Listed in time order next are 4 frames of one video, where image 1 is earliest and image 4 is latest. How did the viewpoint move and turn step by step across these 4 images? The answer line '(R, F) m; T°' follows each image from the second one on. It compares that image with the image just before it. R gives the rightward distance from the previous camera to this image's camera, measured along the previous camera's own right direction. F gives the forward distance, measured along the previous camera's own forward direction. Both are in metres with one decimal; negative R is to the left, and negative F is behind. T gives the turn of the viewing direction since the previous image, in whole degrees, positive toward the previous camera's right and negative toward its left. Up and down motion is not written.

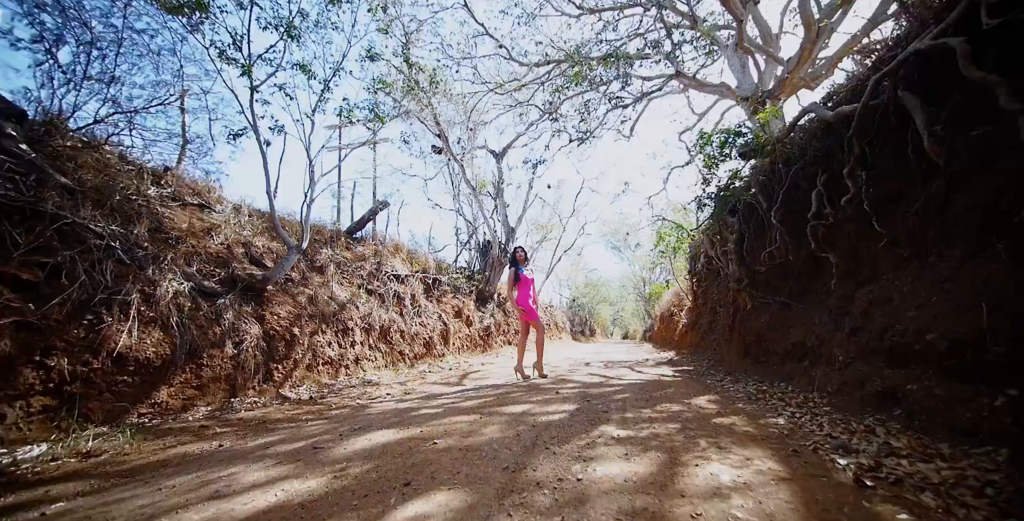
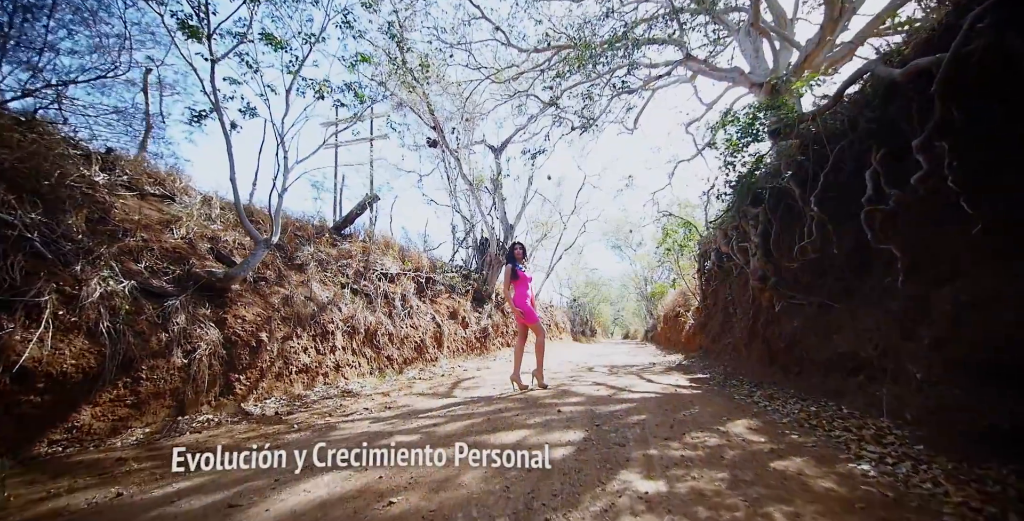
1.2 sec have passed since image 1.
(+0.1, +0.7) m; 0°
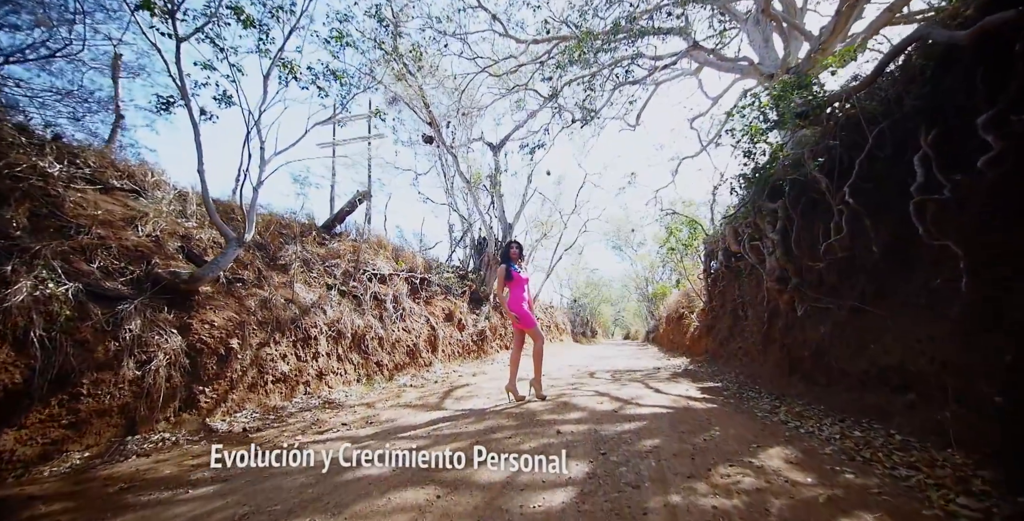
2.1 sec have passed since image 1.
(+0.1, +0.5) m; 0°
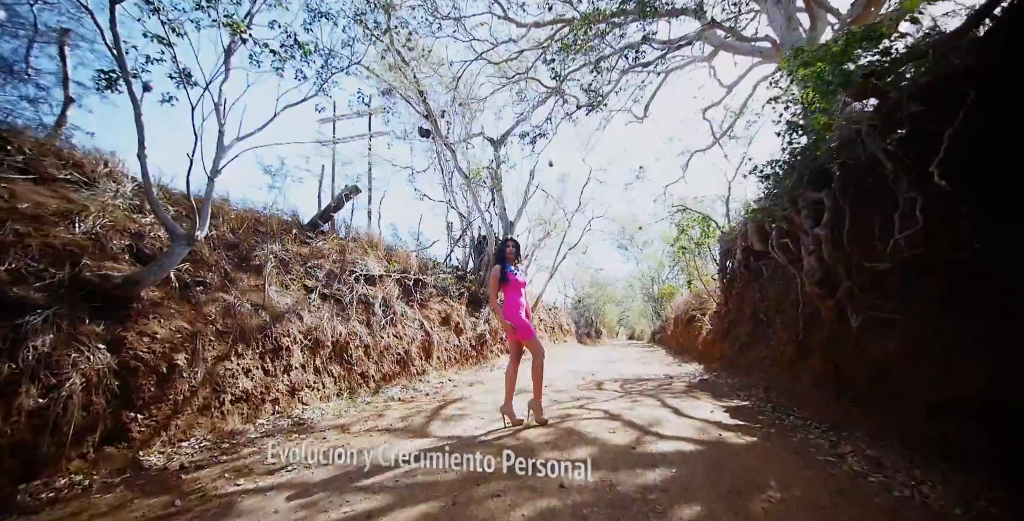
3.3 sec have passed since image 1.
(+0.1, +0.8) m; -1°
